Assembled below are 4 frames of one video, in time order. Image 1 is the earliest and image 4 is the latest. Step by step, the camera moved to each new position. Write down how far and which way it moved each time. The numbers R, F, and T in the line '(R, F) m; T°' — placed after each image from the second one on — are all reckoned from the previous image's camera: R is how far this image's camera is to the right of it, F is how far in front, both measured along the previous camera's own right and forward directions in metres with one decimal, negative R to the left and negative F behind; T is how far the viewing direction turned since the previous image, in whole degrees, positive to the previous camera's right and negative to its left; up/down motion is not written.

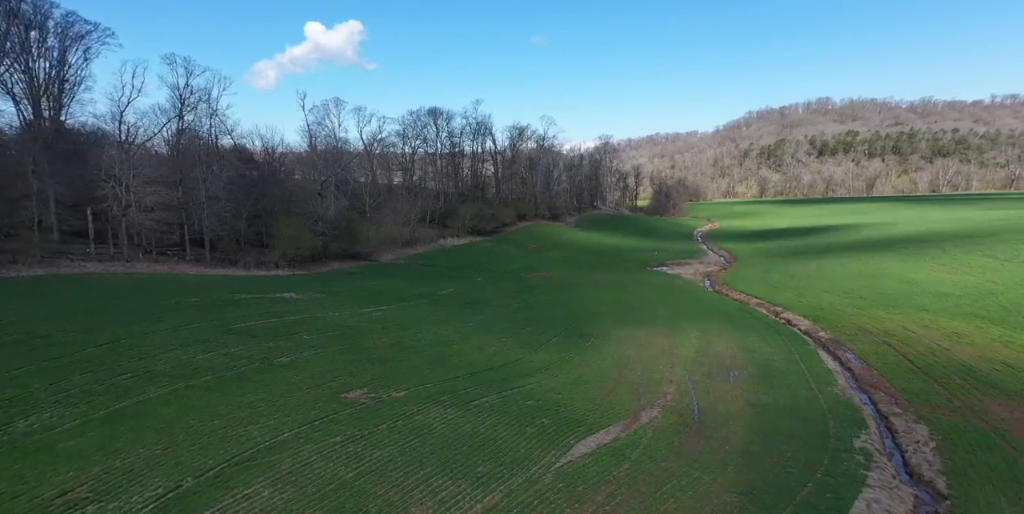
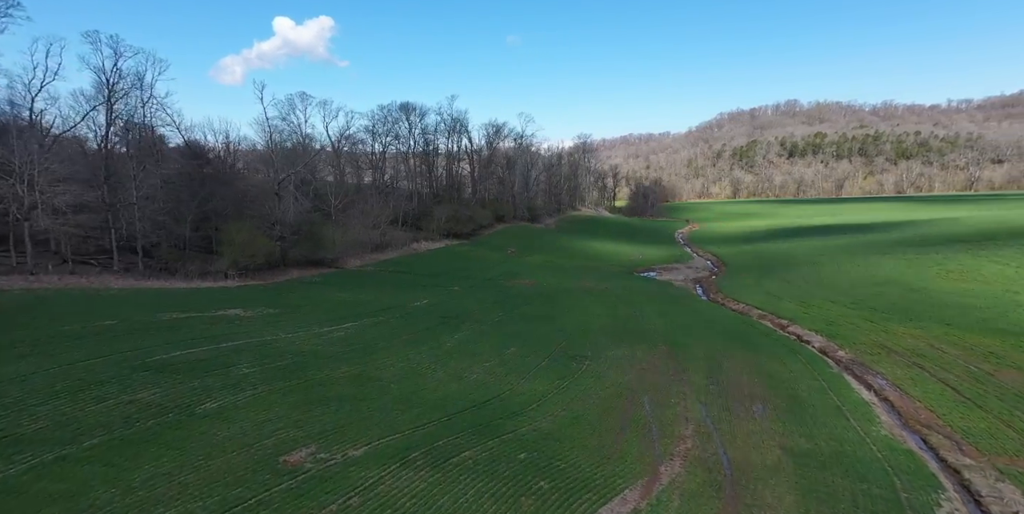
(-0.3, +2.9) m; +3°
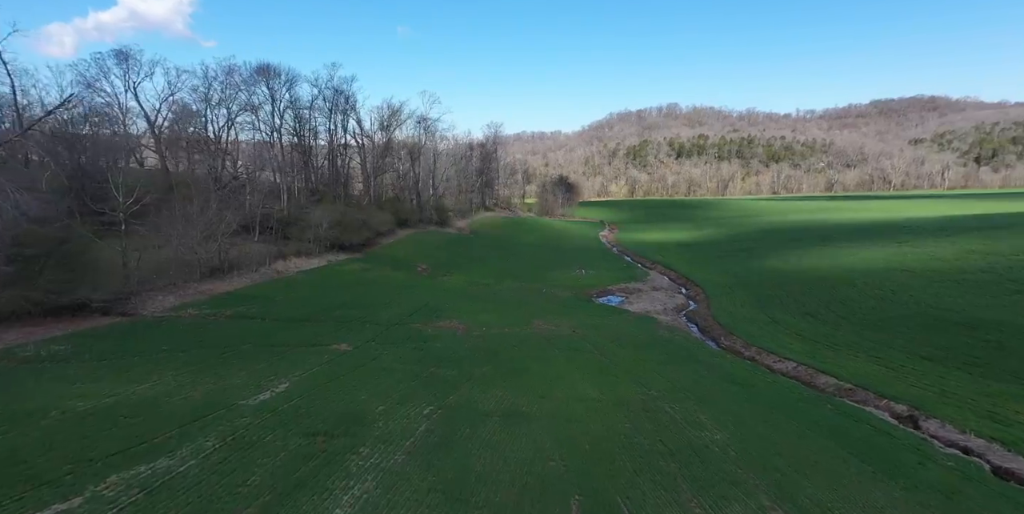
(-1.0, +12.7) m; +11°
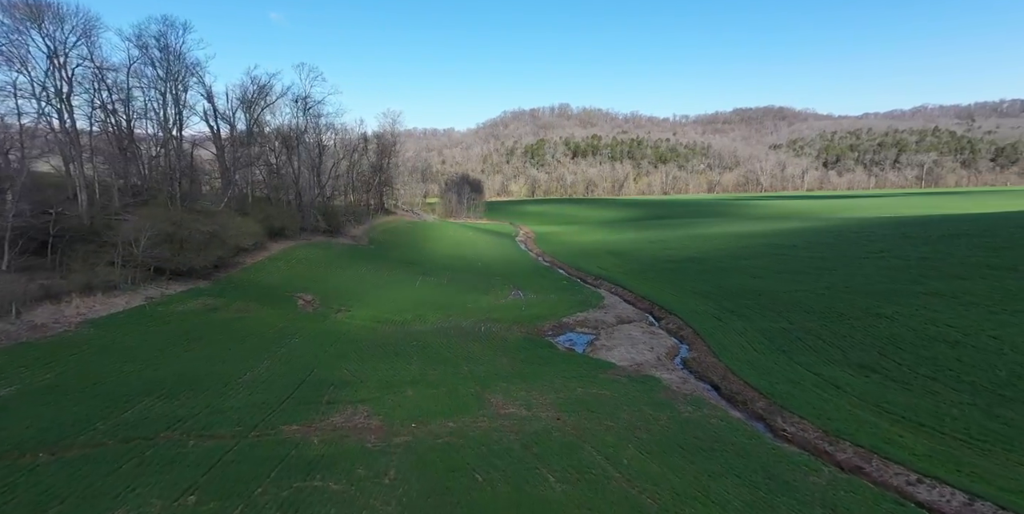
(-1.4, +10.4) m; +11°
